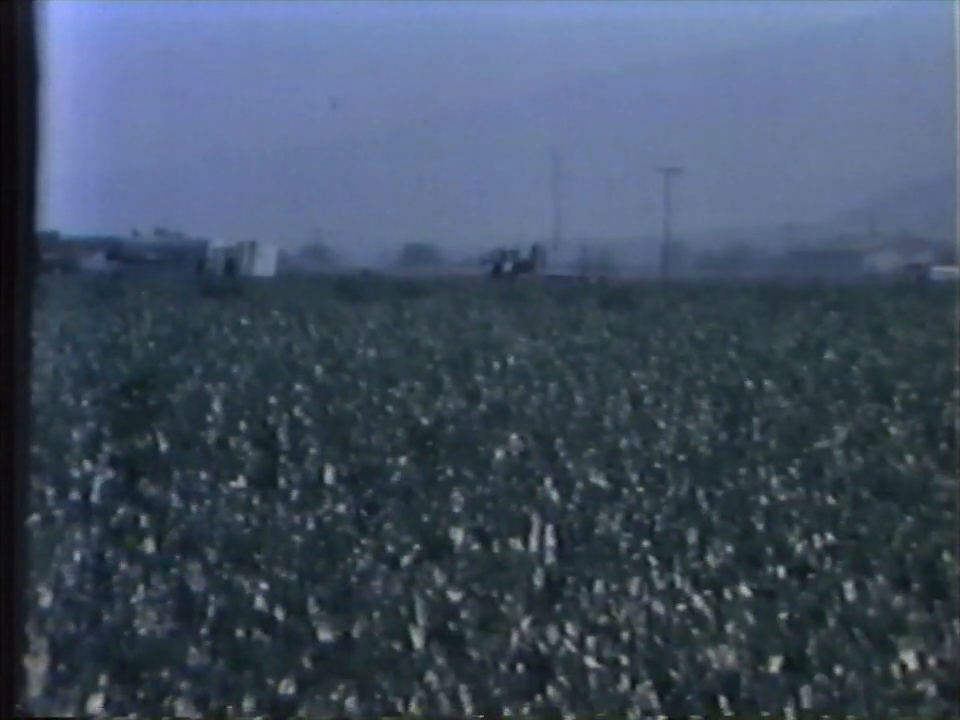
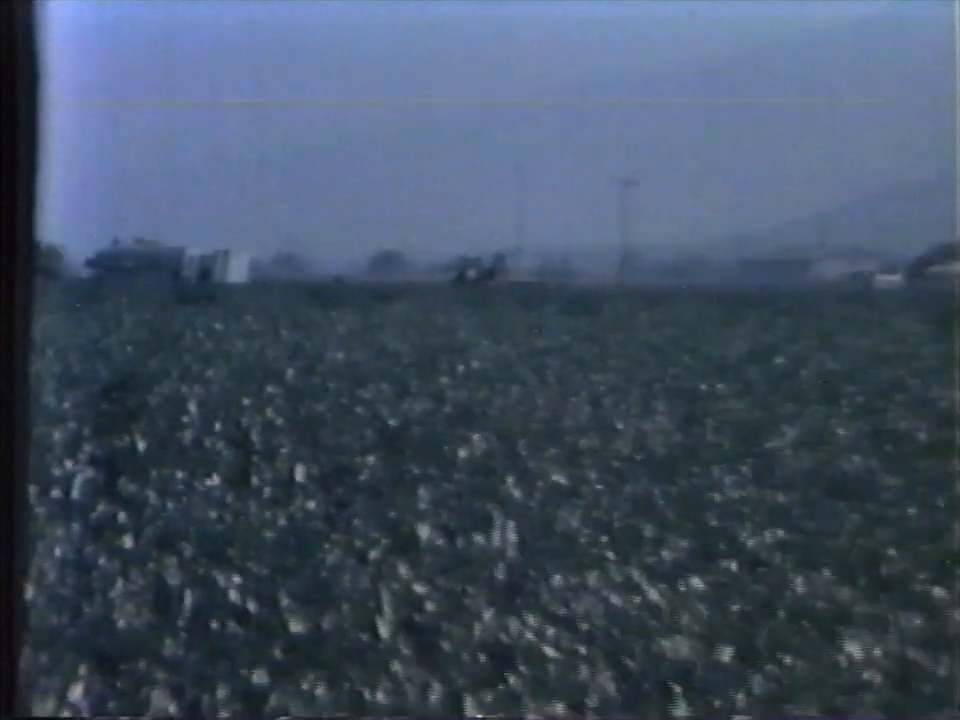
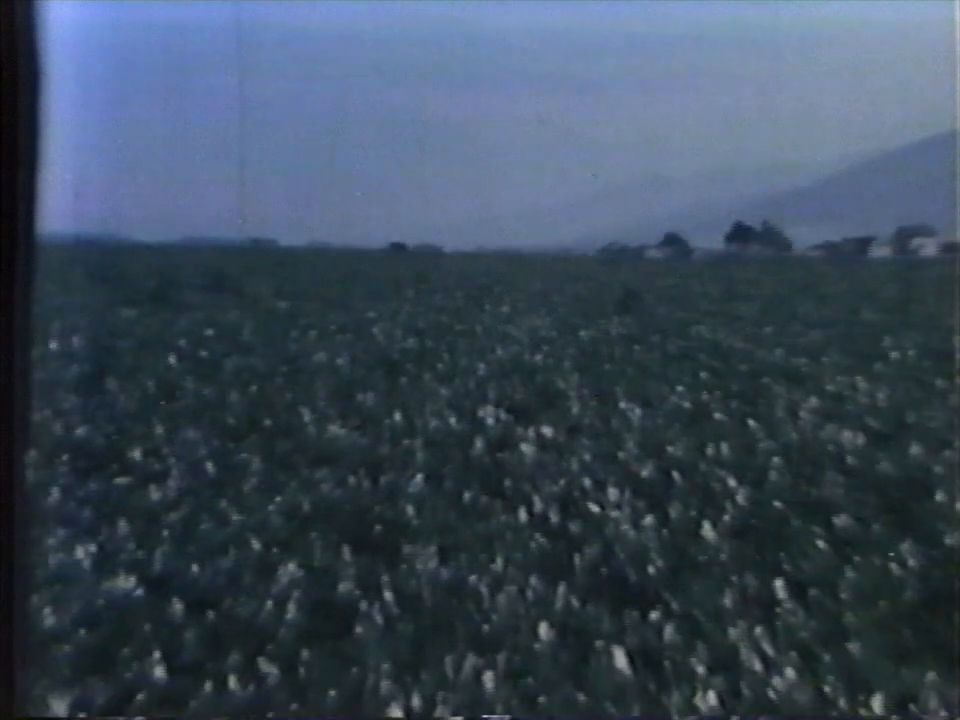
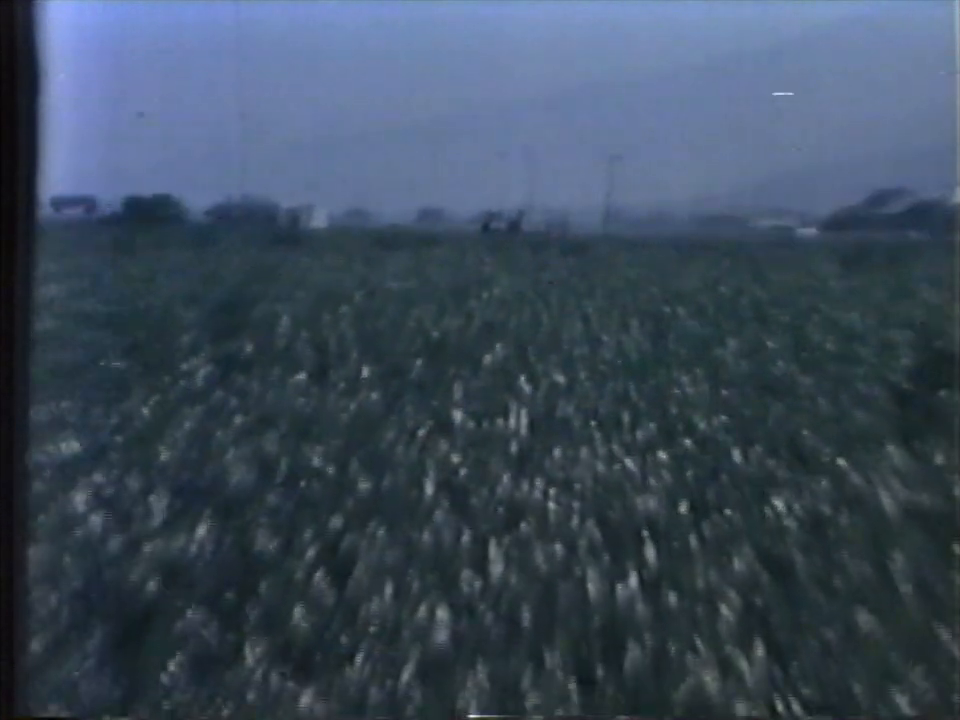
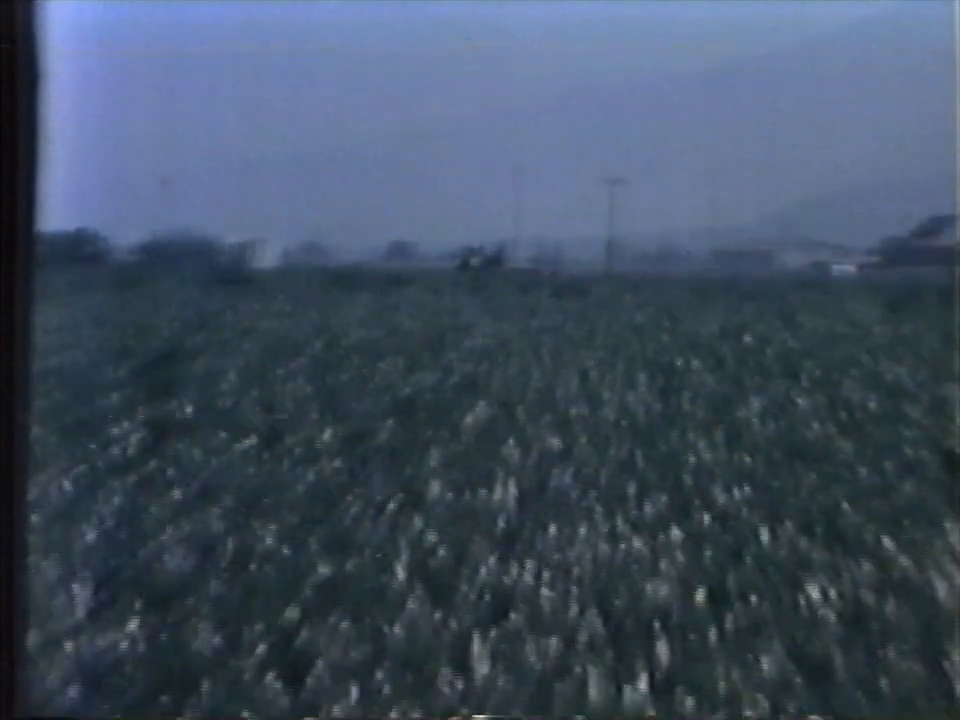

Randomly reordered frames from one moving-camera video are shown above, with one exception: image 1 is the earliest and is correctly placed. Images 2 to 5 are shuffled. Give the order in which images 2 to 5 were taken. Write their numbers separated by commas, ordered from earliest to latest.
2, 5, 4, 3
